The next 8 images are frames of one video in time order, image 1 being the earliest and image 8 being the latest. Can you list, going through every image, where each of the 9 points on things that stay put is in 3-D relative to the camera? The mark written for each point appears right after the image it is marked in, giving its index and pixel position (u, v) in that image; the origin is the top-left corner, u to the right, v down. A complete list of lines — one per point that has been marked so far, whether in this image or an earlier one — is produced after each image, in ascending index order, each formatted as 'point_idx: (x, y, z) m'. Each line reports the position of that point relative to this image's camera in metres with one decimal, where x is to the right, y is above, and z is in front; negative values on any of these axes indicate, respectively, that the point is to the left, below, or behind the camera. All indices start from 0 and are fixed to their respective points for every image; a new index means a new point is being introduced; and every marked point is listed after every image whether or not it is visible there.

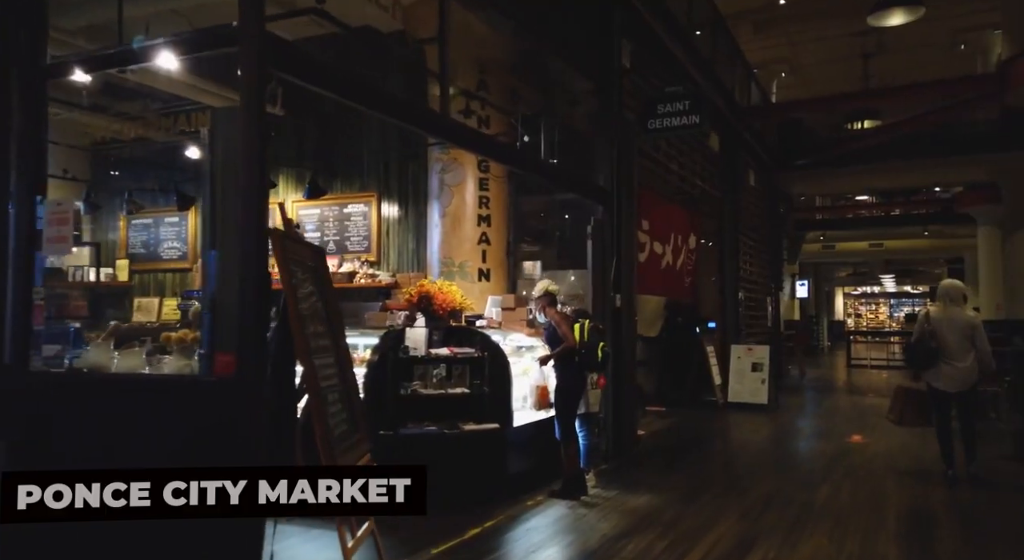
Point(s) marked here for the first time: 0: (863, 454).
0: (+3.3, -1.6, +7.2) m
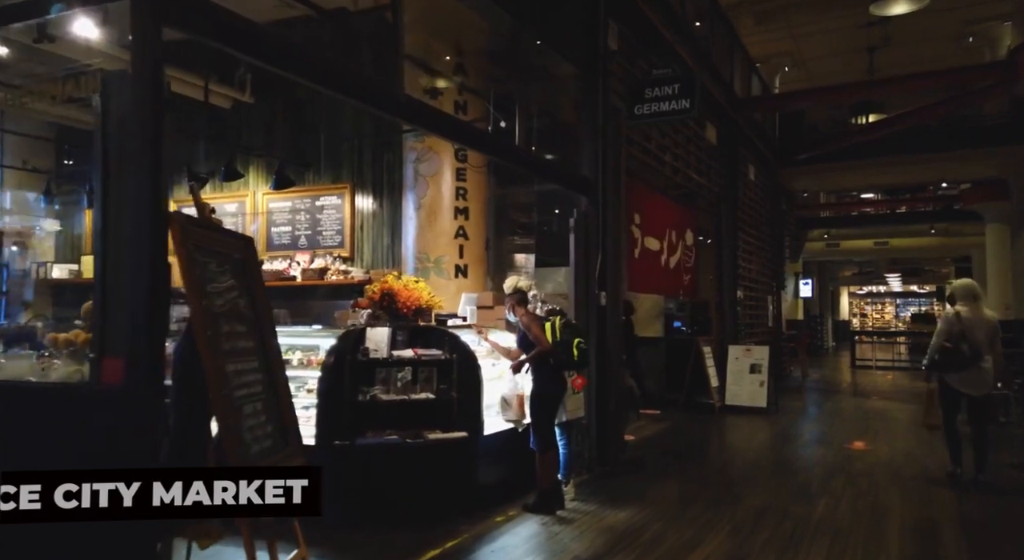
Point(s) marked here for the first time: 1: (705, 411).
0: (+3.1, -1.6, +6.7) m
1: (+2.5, -1.7, +9.8) m
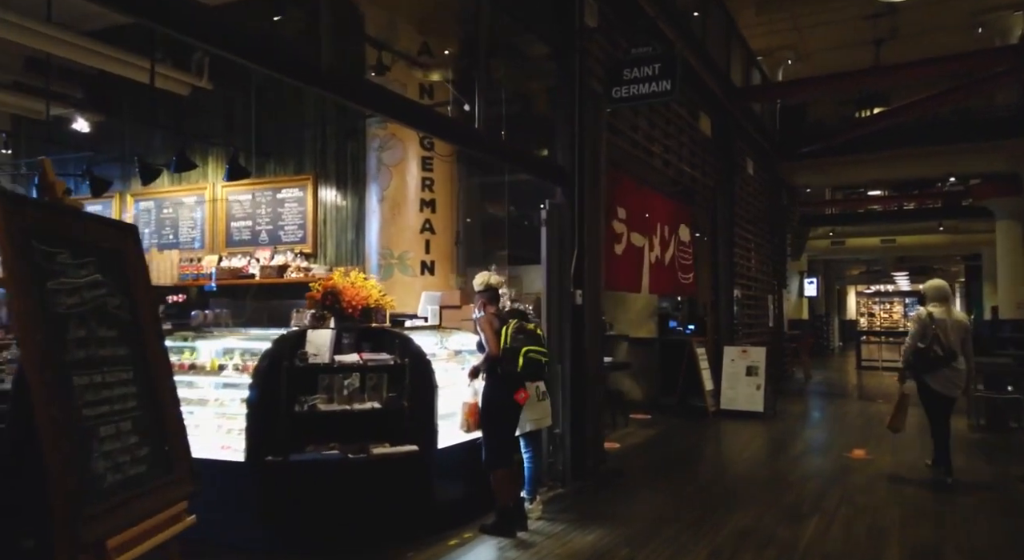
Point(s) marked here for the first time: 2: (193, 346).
0: (+2.9, -1.6, +6.2) m
1: (+2.3, -1.7, +9.3) m
2: (-1.8, -0.4, +4.4) m
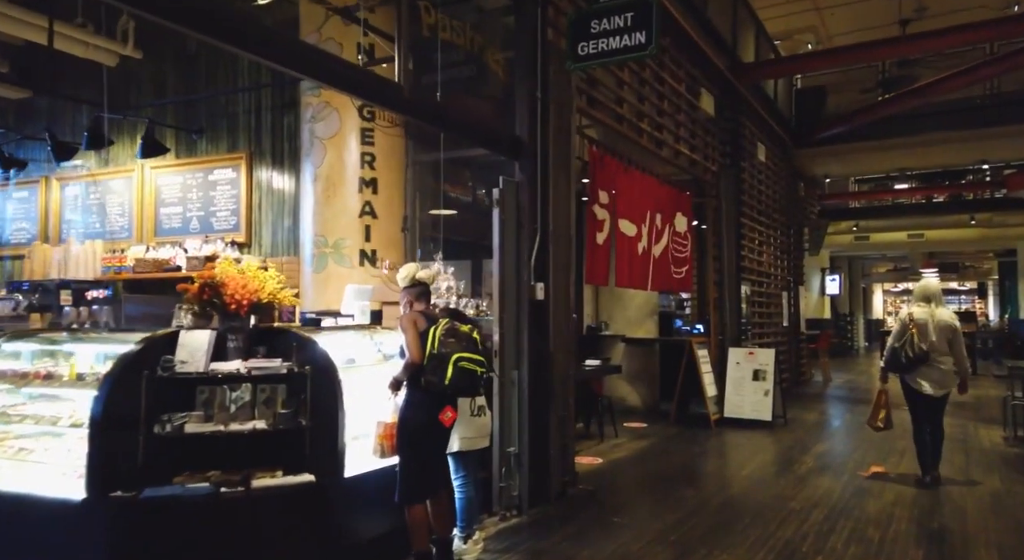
0: (+2.6, -1.5, +5.3) m
1: (+2.1, -1.6, +8.4) m
2: (-2.2, -0.3, +3.6) m
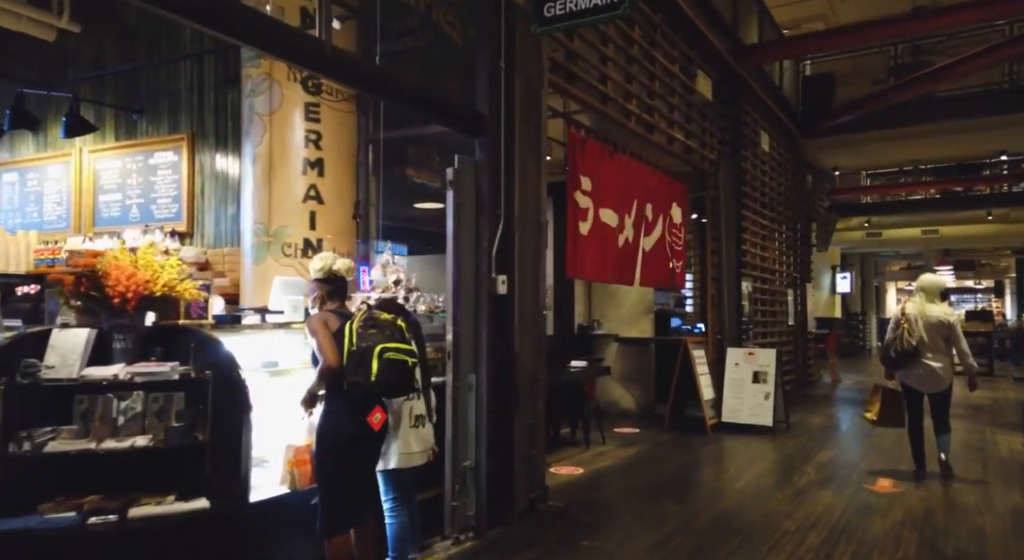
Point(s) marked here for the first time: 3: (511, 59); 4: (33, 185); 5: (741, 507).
0: (+2.4, -1.5, +4.8) m
1: (+1.9, -1.5, +7.9) m
2: (-2.4, -0.3, +3.2) m
3: (0.0, +1.3, +4.4) m
4: (-3.6, +0.7, +5.7) m
5: (+1.5, -1.5, +5.0) m
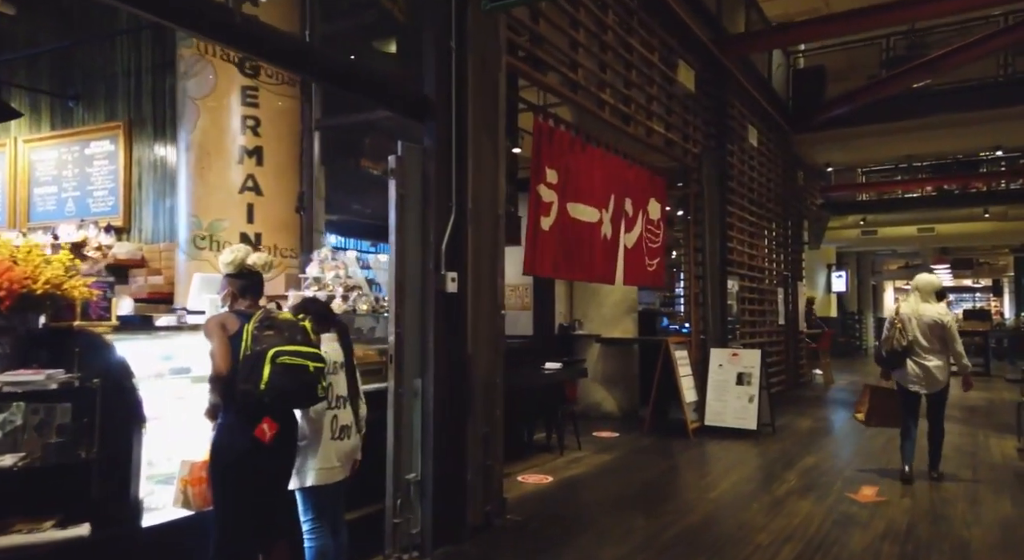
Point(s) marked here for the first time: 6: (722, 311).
0: (+2.1, -1.5, +4.4) m
1: (+1.6, -1.5, +7.5) m
2: (-2.7, -0.3, +2.8) m
3: (-0.3, +1.3, +4.1) m
4: (-3.9, +0.7, +5.4) m
5: (+1.2, -1.5, +4.6) m
6: (+2.4, -0.4, +8.6) m
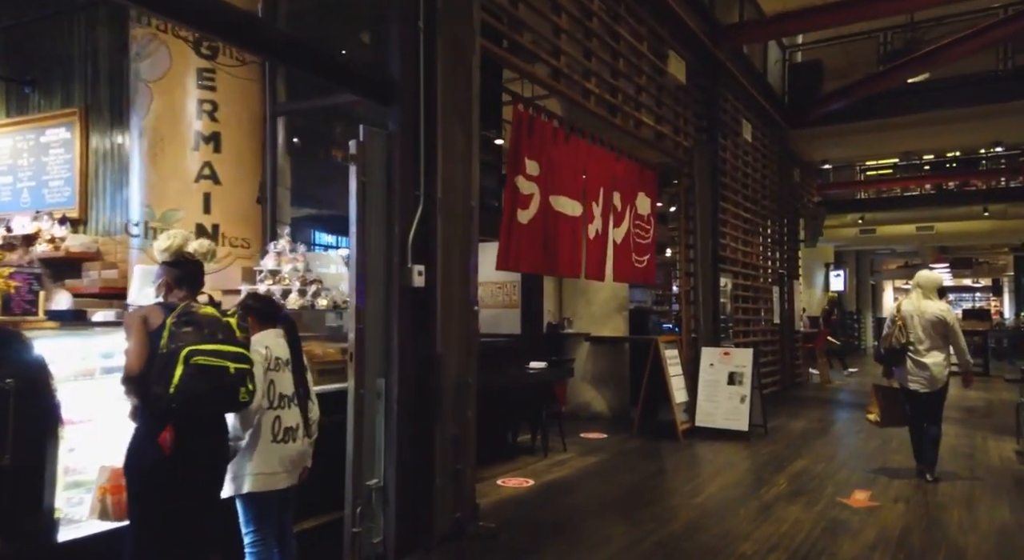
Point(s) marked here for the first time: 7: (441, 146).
0: (+2.0, -1.4, +4.2) m
1: (+1.5, -1.5, +7.3) m
2: (-2.8, -0.2, +2.6) m
3: (-0.4, +1.3, +3.9) m
4: (-4.0, +0.8, +5.1) m
5: (+1.1, -1.4, +4.4) m
6: (+2.2, -0.3, +8.4) m
7: (-0.4, +0.7, +4.0) m
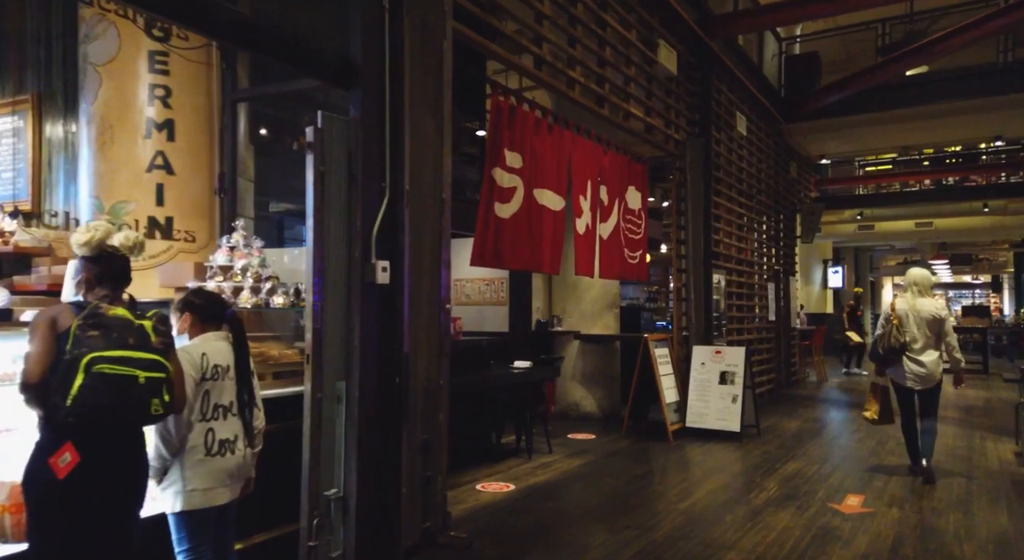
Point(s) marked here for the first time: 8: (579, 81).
0: (+1.8, -1.4, +4.0) m
1: (+1.3, -1.5, +7.1) m
2: (-3.0, -0.2, +2.4) m
3: (-0.5, +1.3, +3.7) m
4: (-4.1, +0.8, +4.9) m
5: (+0.9, -1.4, +4.2) m
6: (+2.1, -0.3, +8.1) m
7: (-0.5, +0.7, +3.7) m
8: (+0.5, +1.5, +5.8) m
